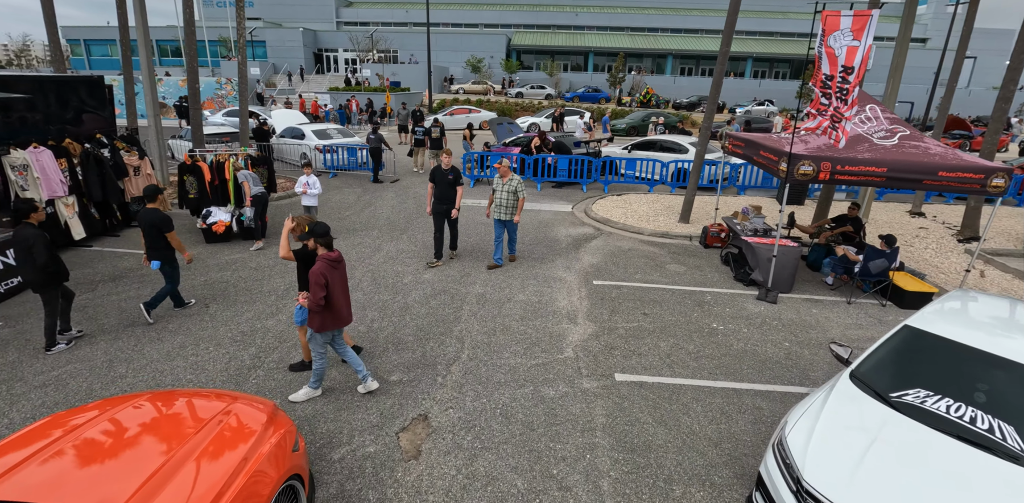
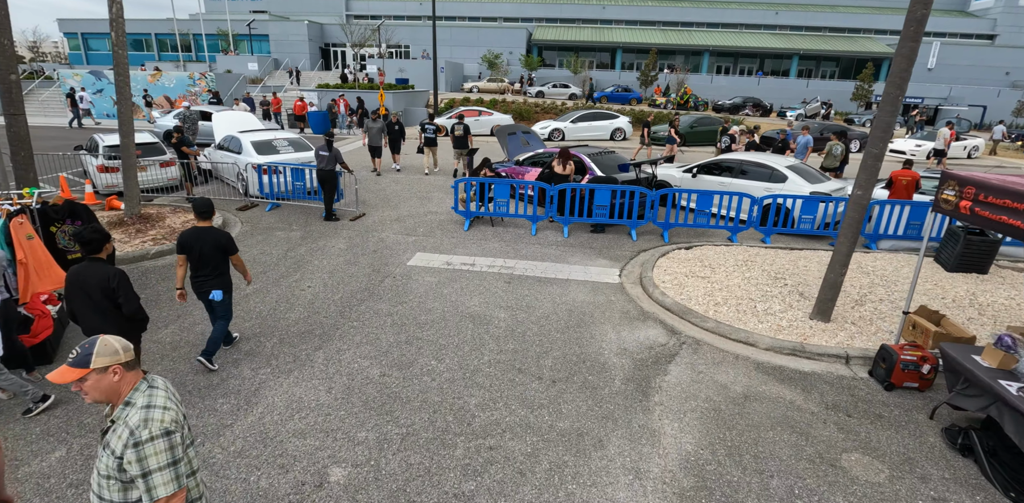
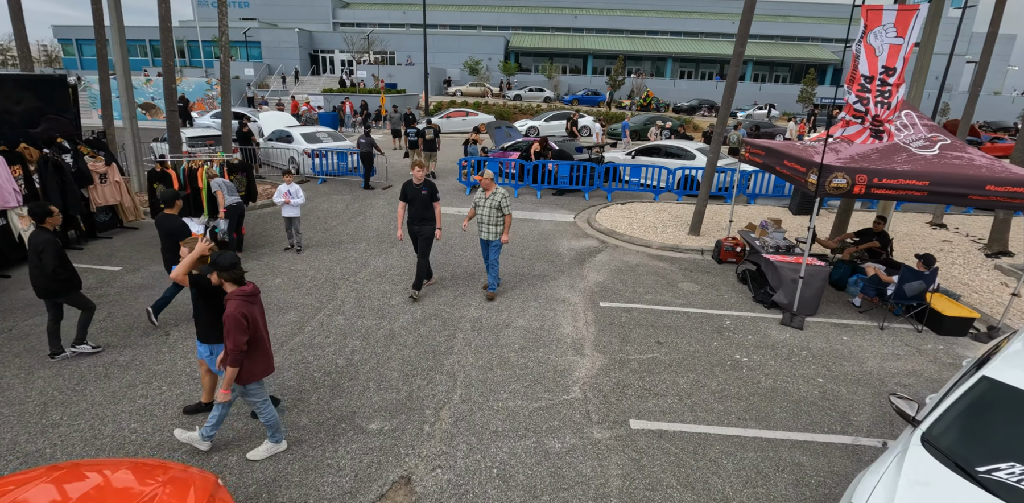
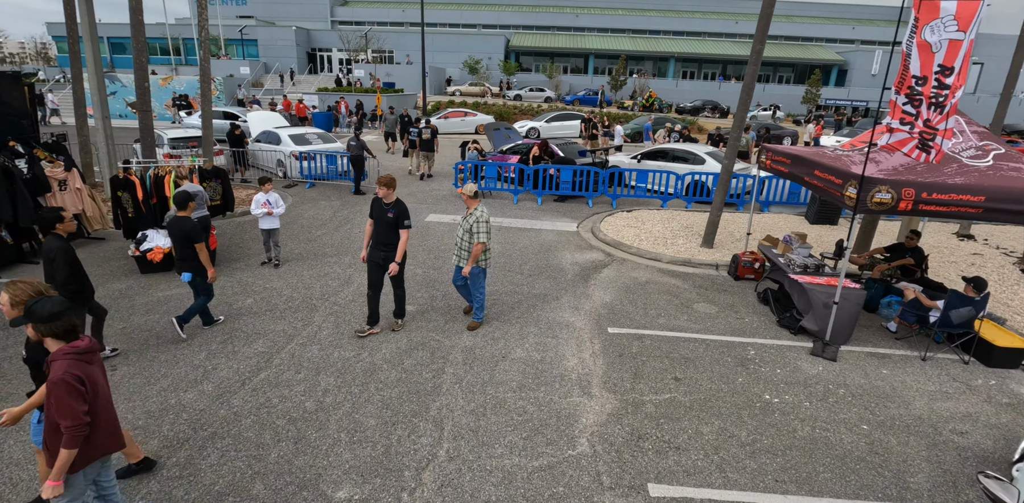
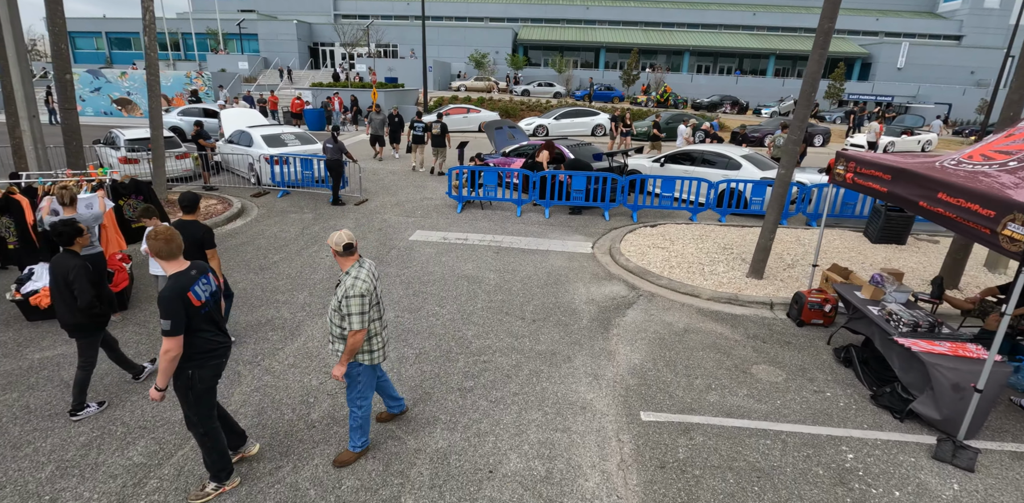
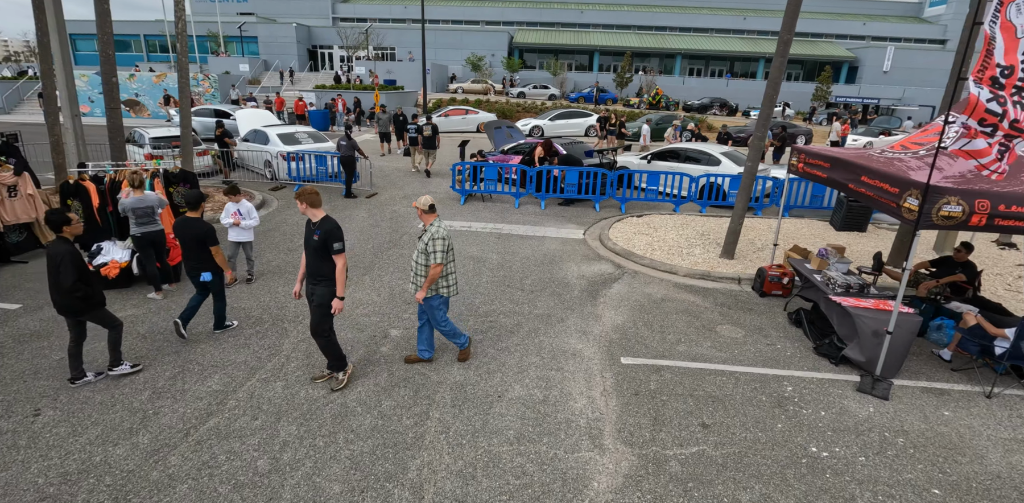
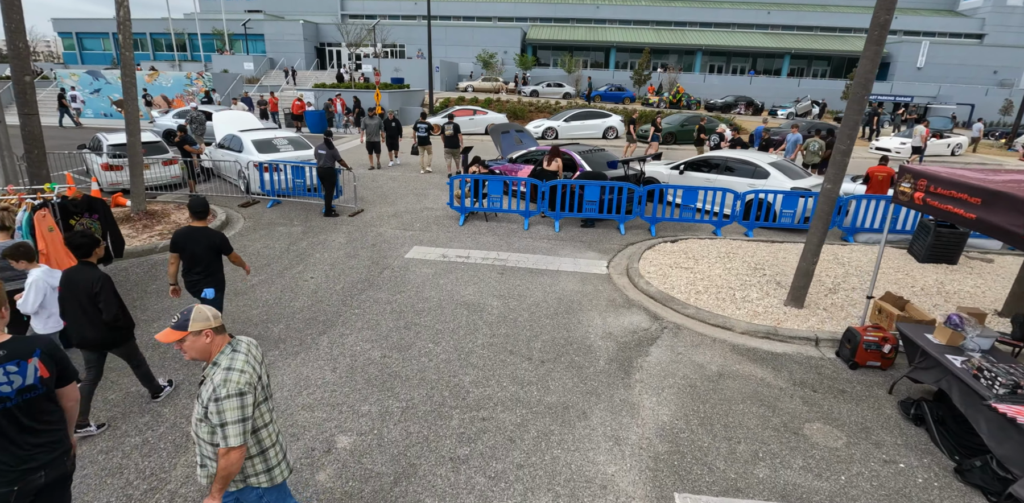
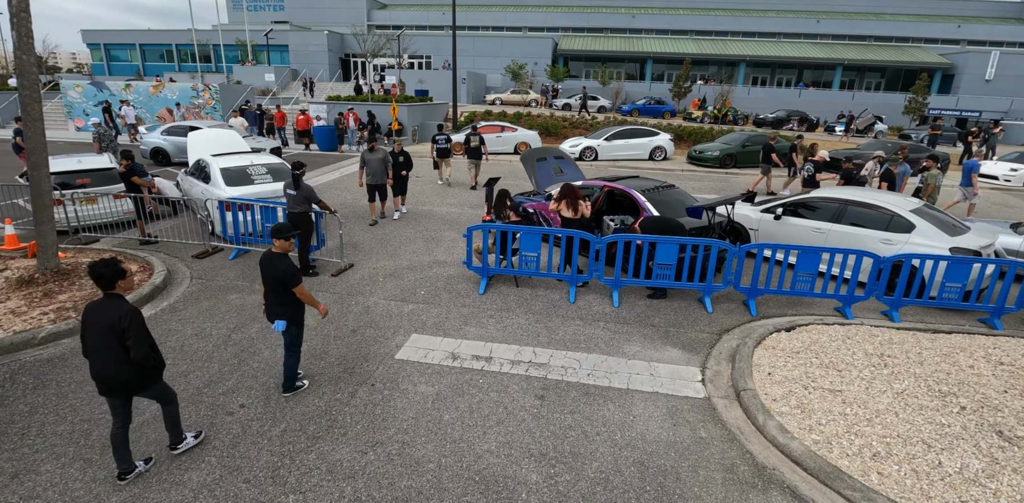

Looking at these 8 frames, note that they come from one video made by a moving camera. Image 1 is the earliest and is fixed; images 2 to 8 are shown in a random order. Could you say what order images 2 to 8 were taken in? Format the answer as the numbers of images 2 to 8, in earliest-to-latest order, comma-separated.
3, 4, 6, 5, 7, 2, 8
